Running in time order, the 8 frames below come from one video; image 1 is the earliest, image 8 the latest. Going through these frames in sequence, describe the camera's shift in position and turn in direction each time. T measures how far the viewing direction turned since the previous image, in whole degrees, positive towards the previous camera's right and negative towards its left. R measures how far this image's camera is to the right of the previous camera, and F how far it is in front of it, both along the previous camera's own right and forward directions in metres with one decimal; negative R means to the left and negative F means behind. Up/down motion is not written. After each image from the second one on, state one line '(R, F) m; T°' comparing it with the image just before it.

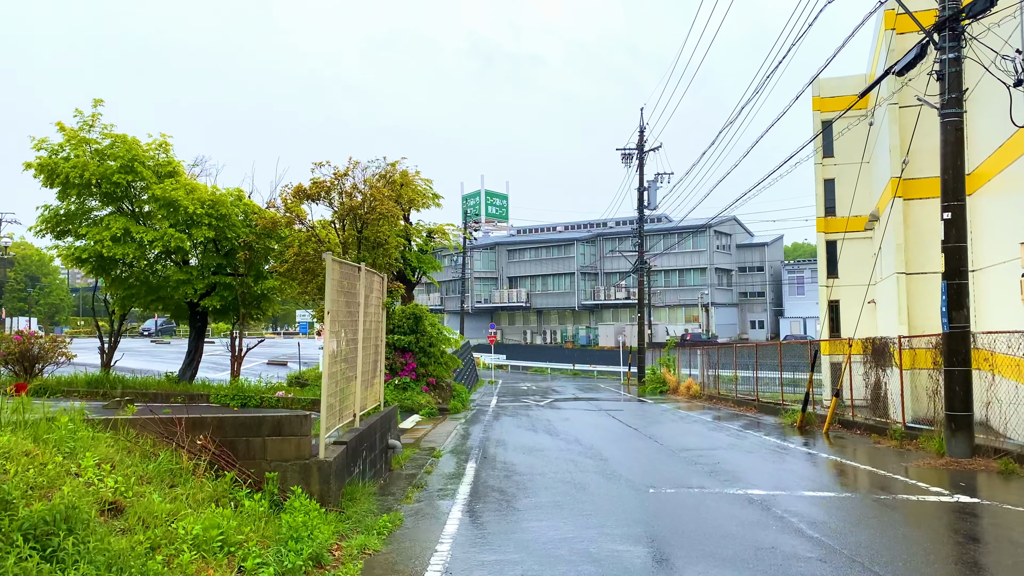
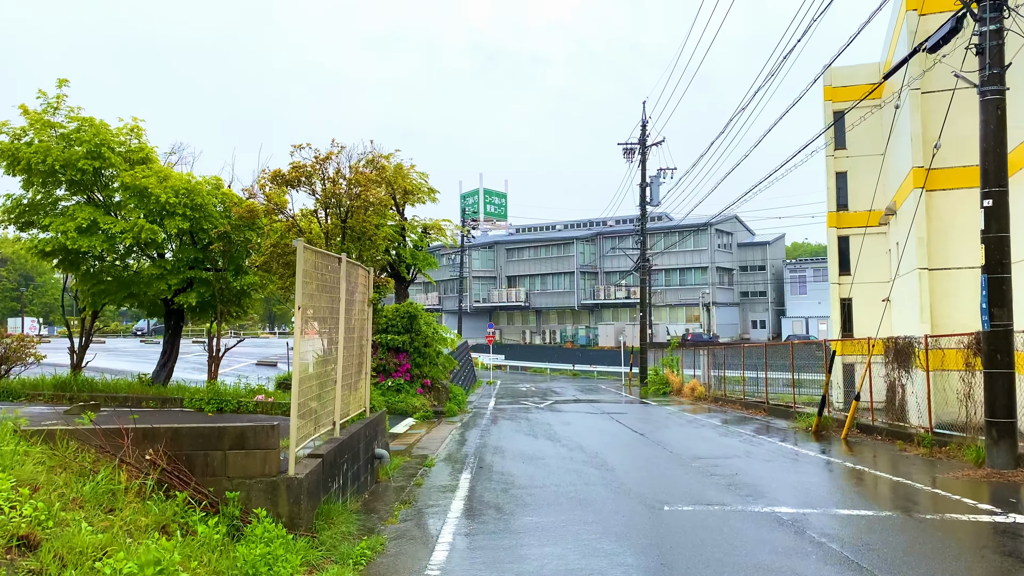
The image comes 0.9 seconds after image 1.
(0.0, +0.8) m; 0°
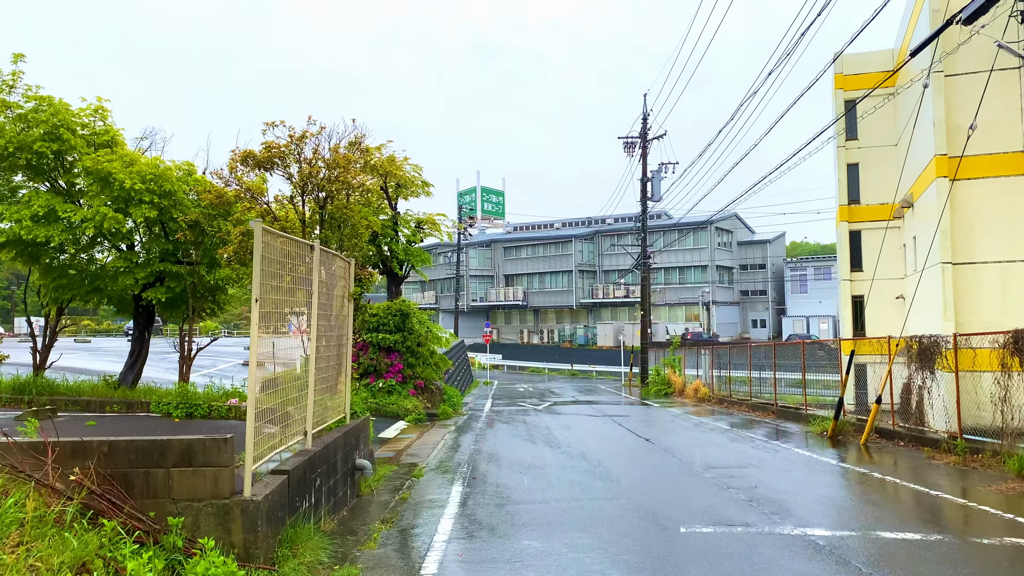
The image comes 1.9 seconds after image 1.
(0.0, +0.8) m; 0°
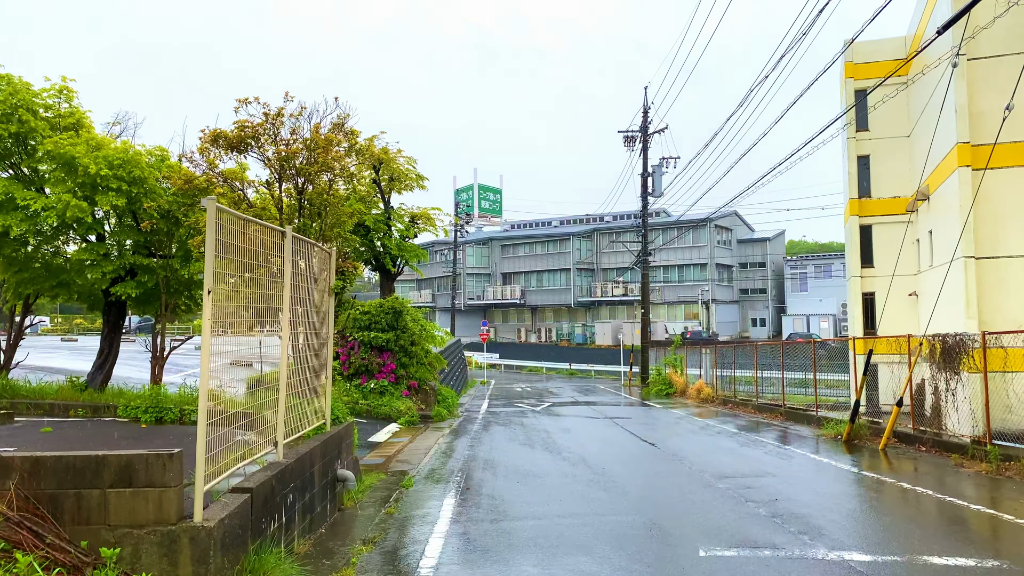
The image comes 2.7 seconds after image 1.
(0.0, +0.7) m; 0°
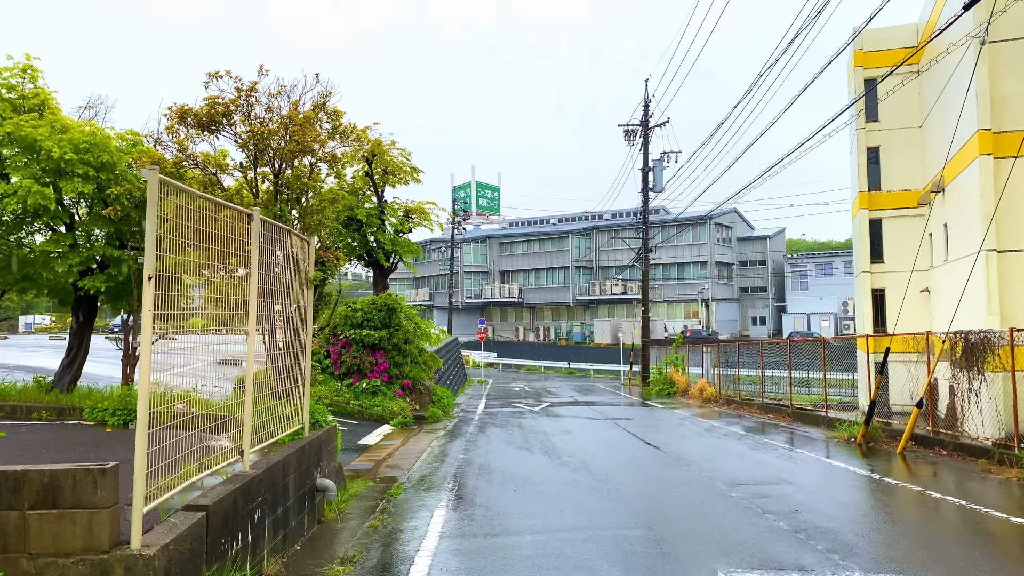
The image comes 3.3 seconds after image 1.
(0.0, +0.6) m; 0°
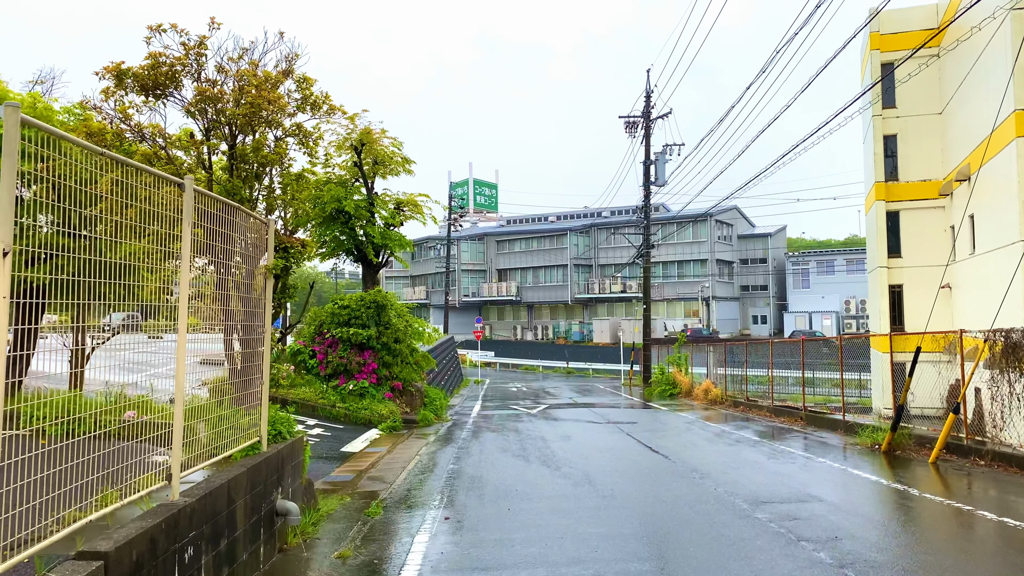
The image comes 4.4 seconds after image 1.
(0.0, +0.9) m; 0°
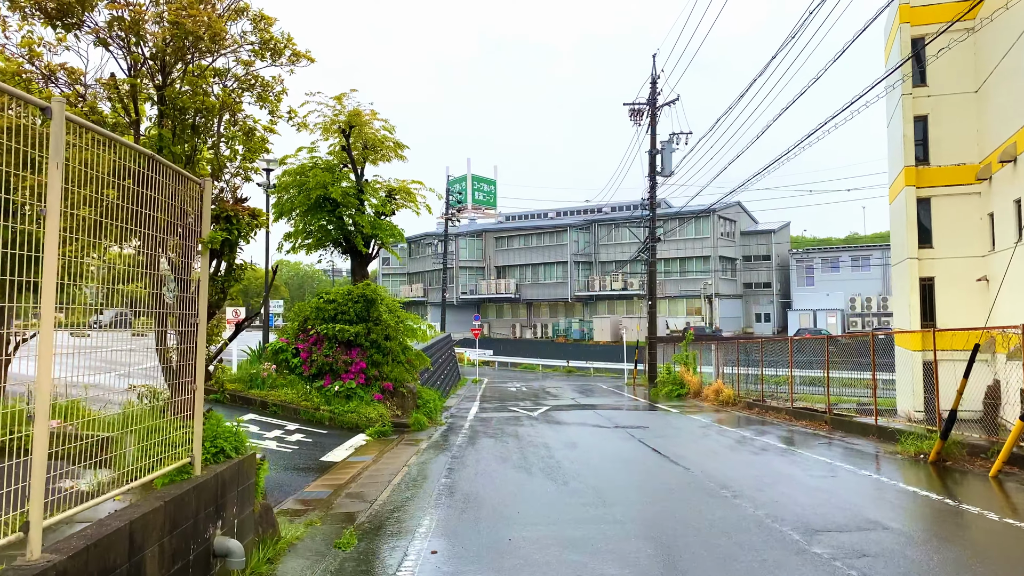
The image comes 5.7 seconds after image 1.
(0.0, +1.2) m; 0°
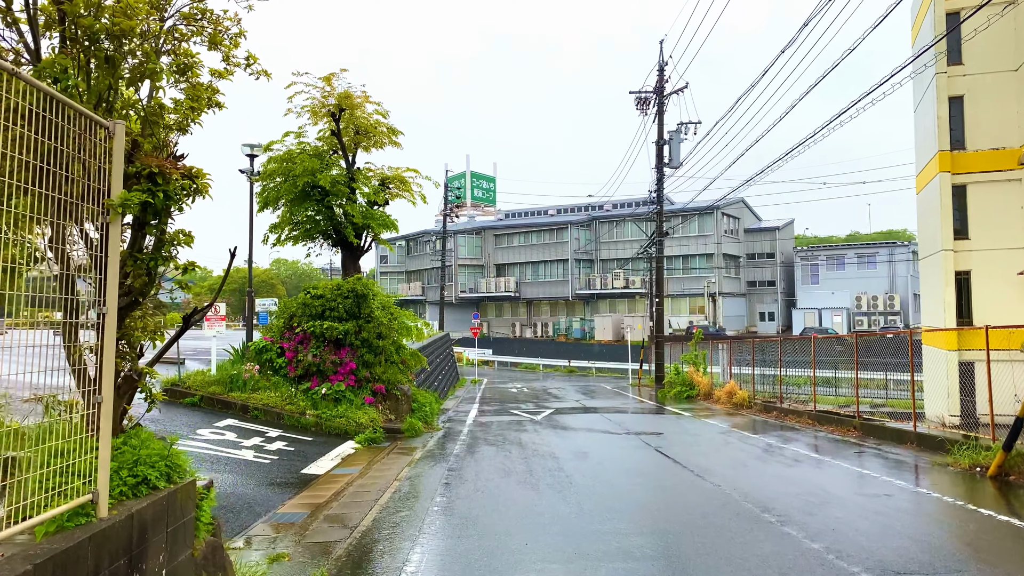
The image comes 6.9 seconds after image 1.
(-0.1, +1.1) m; 0°
